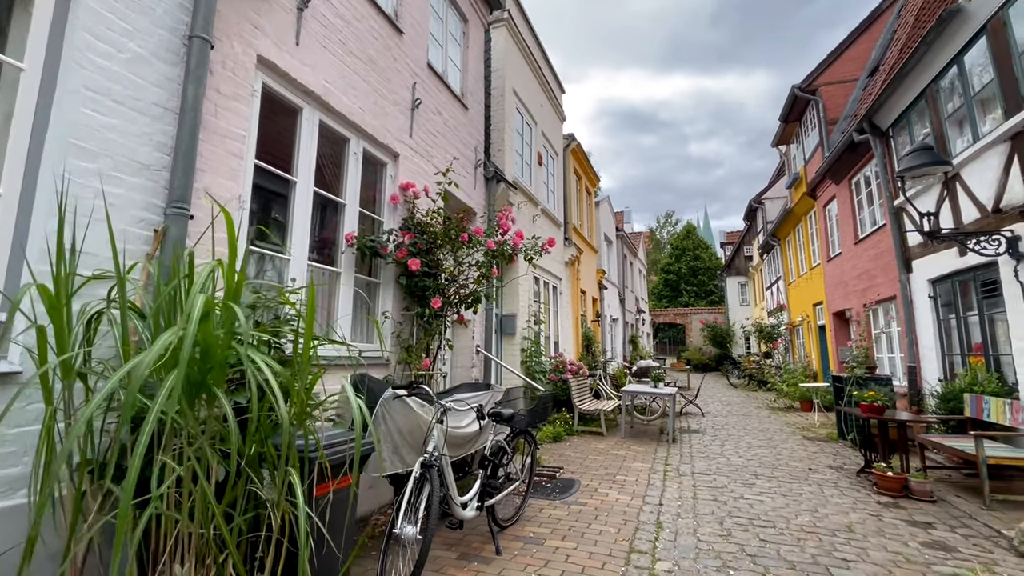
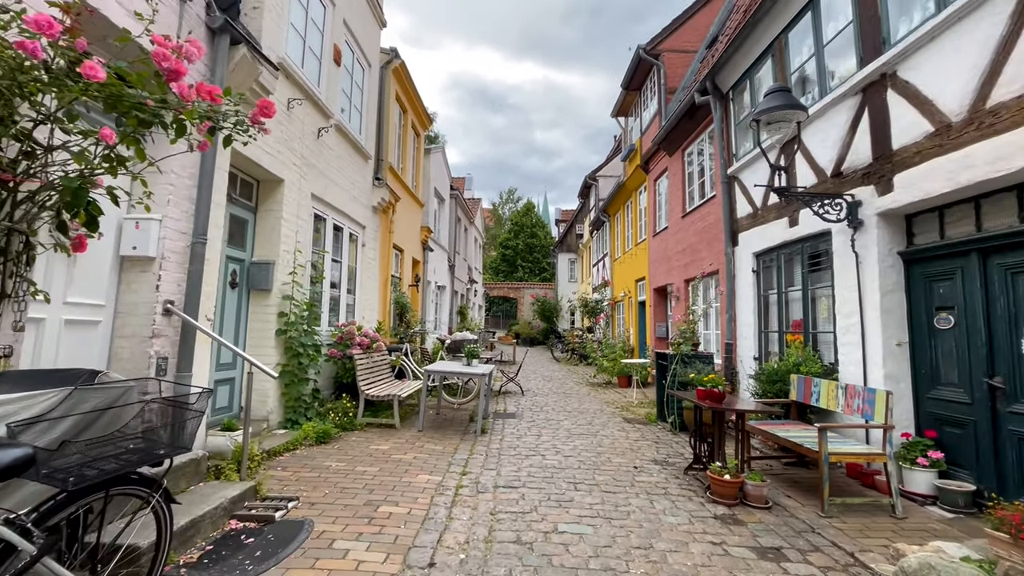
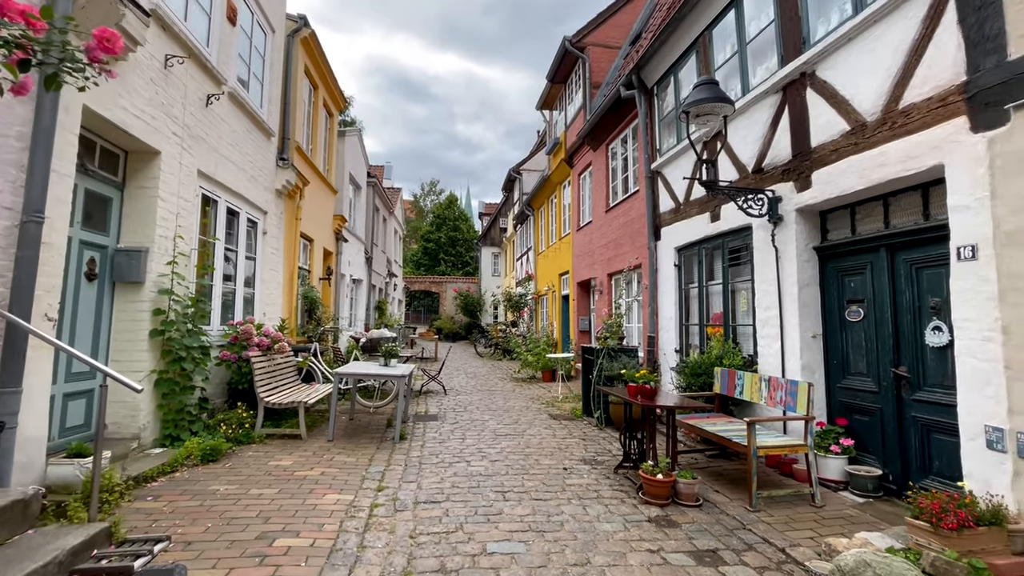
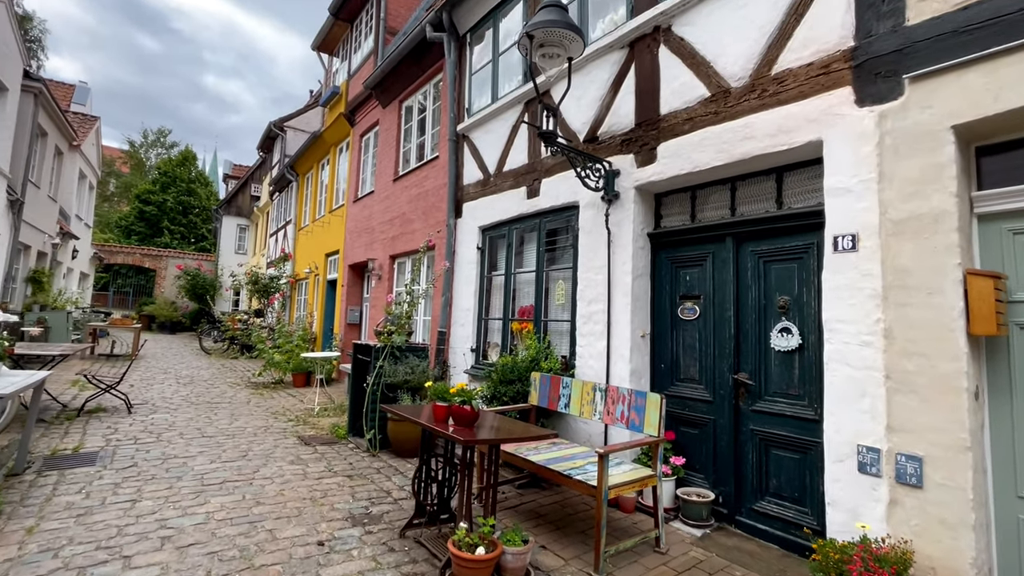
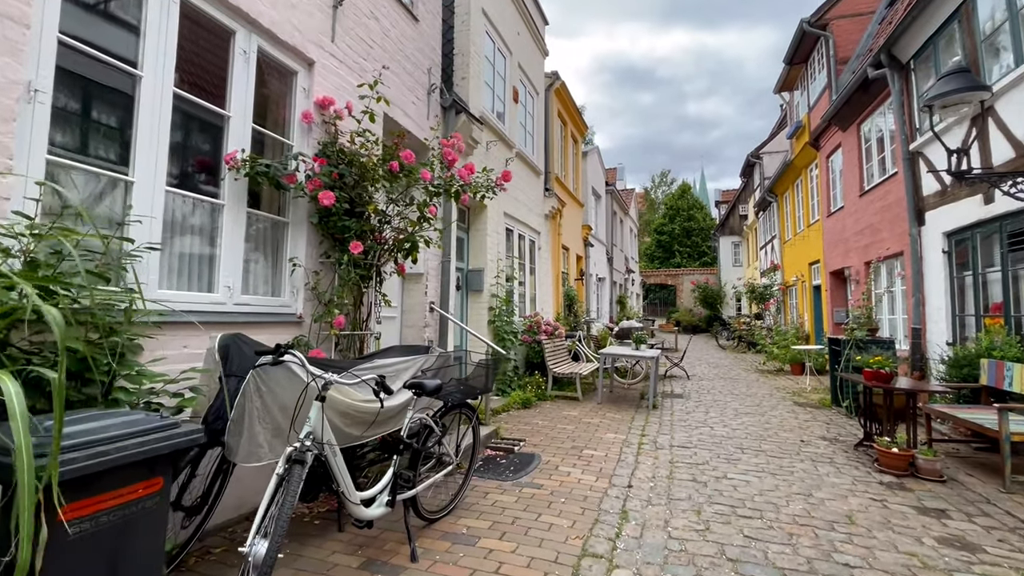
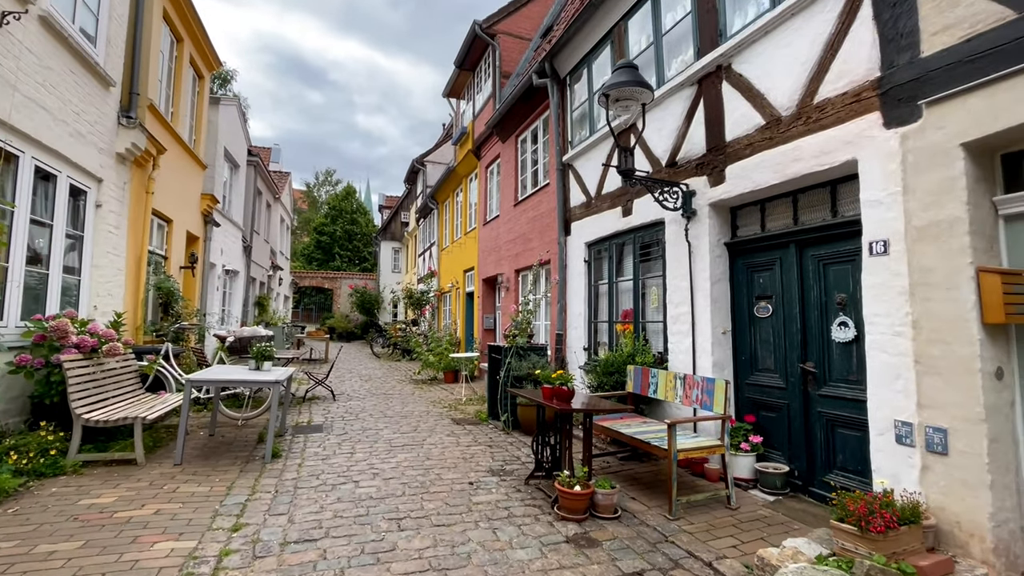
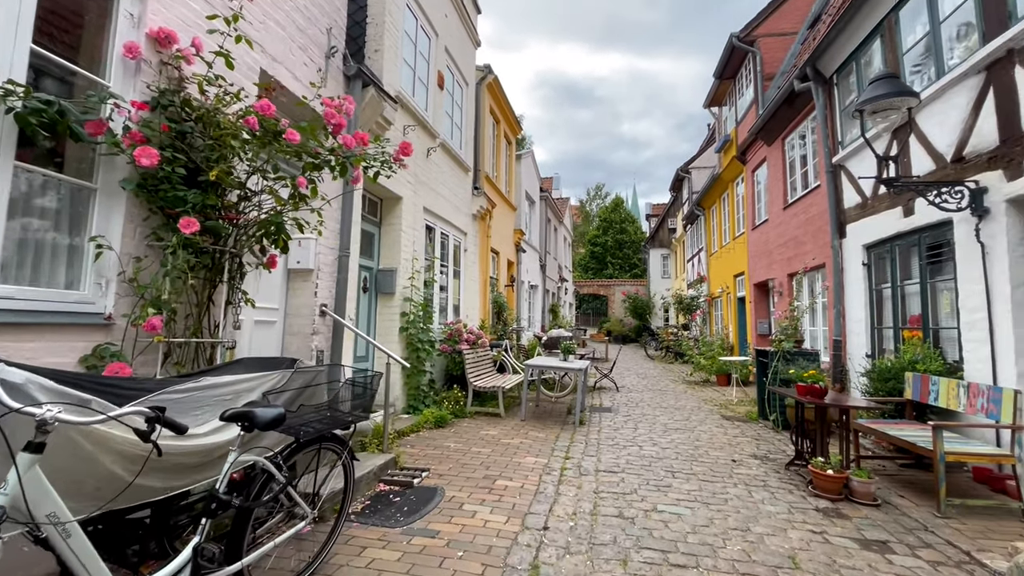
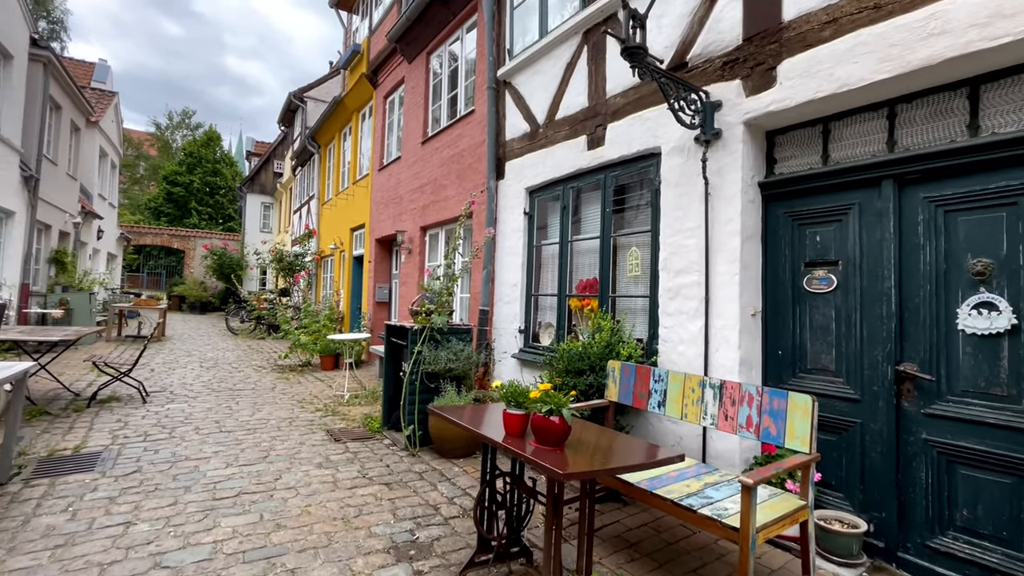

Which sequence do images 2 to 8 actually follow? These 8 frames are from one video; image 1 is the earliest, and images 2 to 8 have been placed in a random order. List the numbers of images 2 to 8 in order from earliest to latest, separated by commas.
5, 7, 2, 3, 6, 4, 8
